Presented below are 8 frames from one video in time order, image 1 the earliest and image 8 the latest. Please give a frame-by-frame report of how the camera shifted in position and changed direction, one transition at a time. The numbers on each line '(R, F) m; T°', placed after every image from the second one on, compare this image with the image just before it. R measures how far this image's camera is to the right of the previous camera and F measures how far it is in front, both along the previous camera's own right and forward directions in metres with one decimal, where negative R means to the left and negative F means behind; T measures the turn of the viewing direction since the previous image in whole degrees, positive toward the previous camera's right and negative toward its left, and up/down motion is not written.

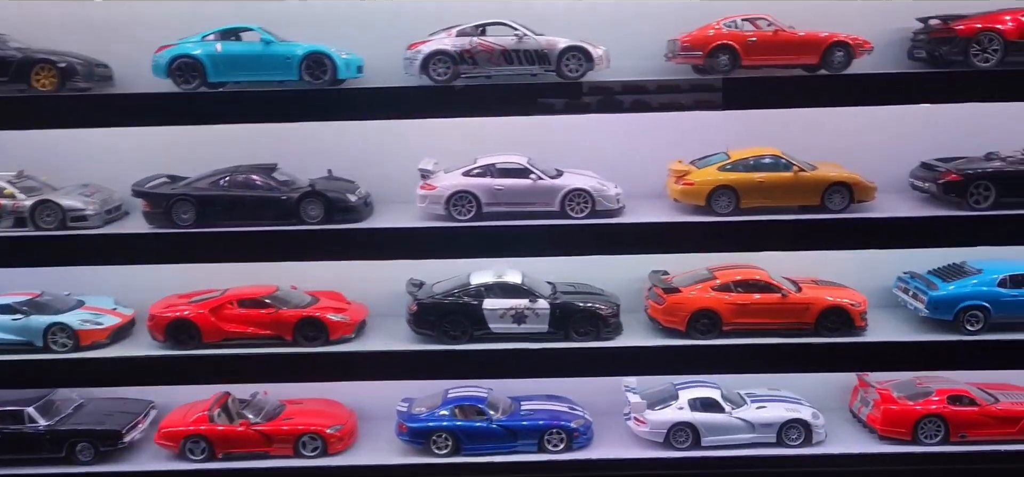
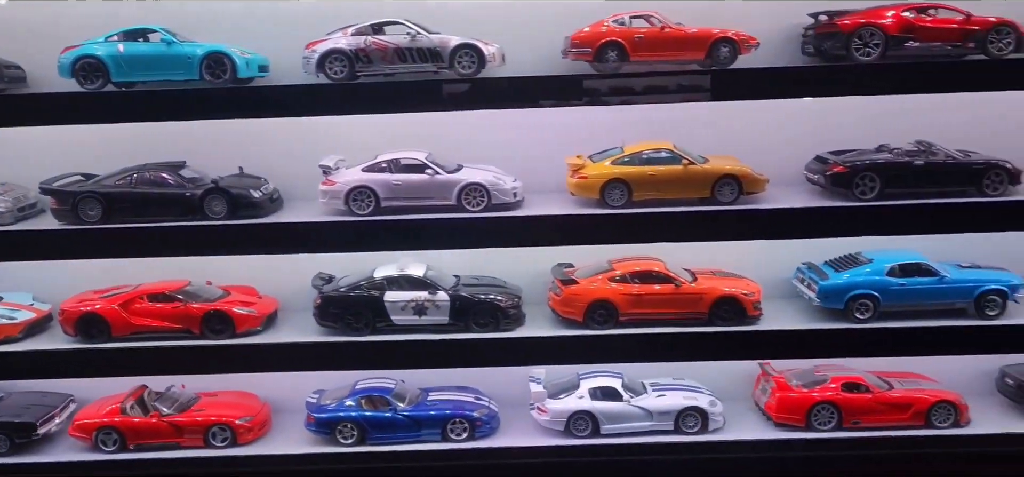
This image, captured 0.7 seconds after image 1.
(+0.2, 0.0) m; 0°
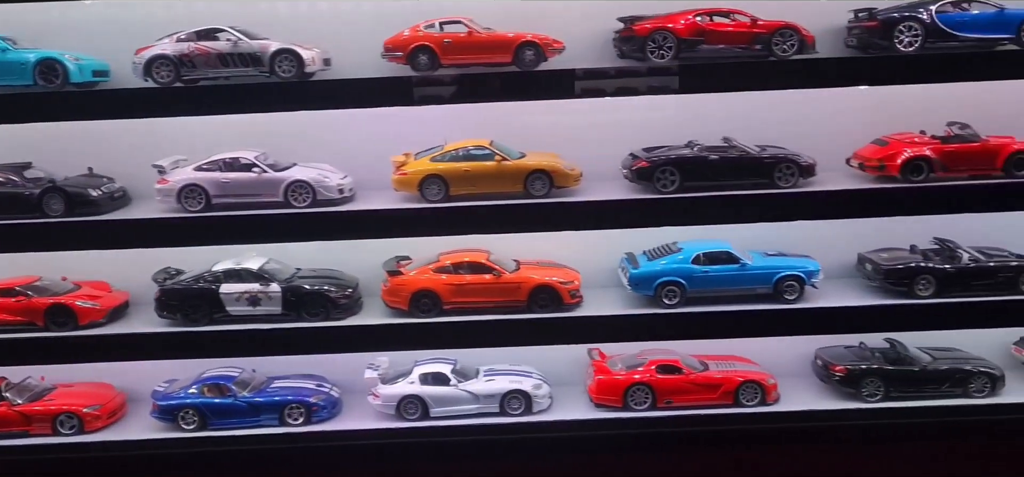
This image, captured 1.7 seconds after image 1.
(+0.4, -0.1) m; +1°
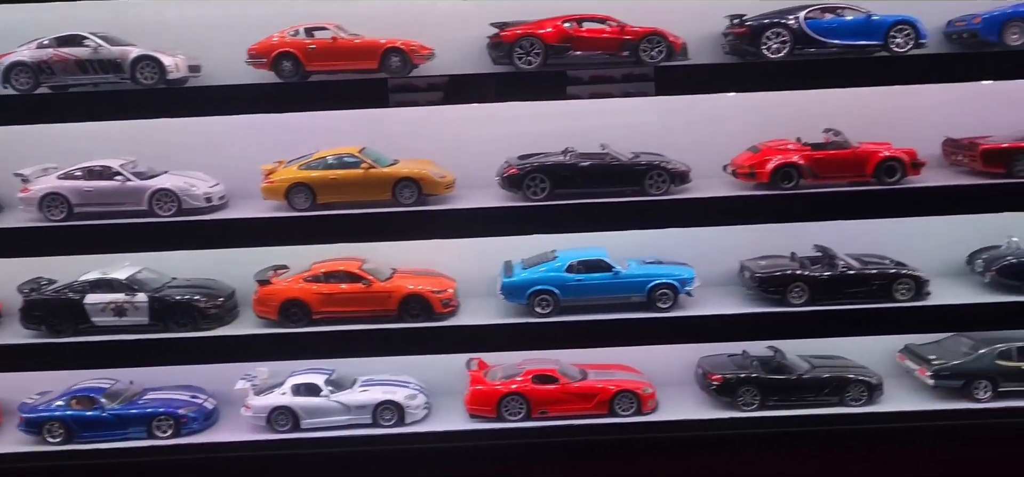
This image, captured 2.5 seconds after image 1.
(+0.3, 0.0) m; +1°
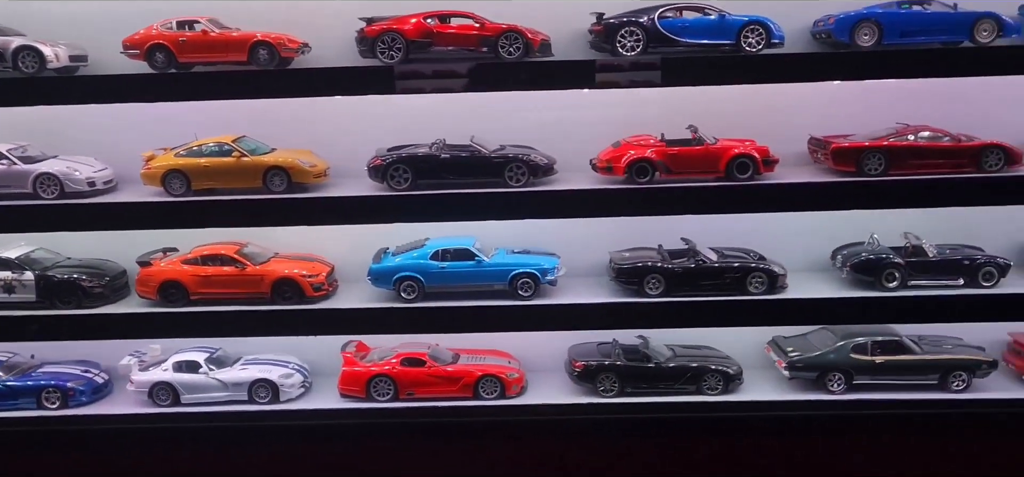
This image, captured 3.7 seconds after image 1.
(+0.4, -0.1) m; -2°
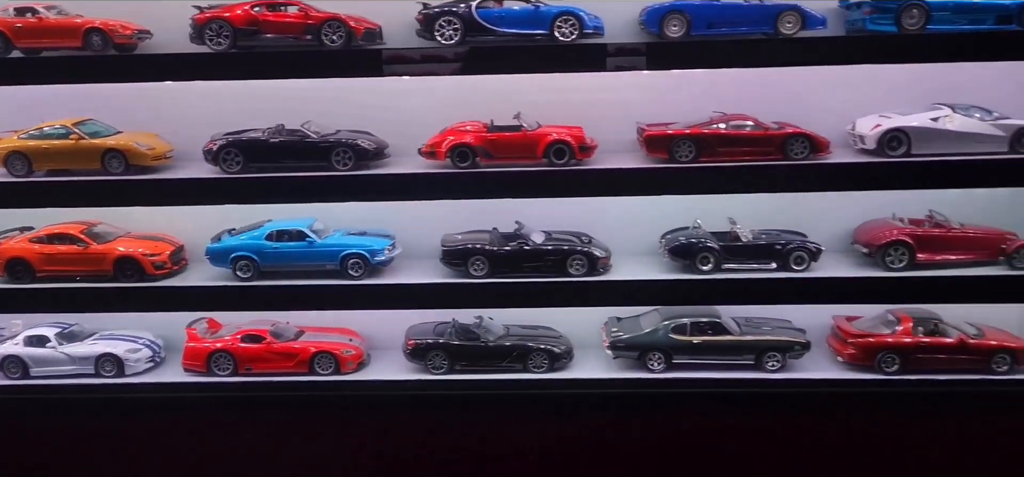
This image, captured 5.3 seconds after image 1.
(+0.4, -0.1) m; 0°
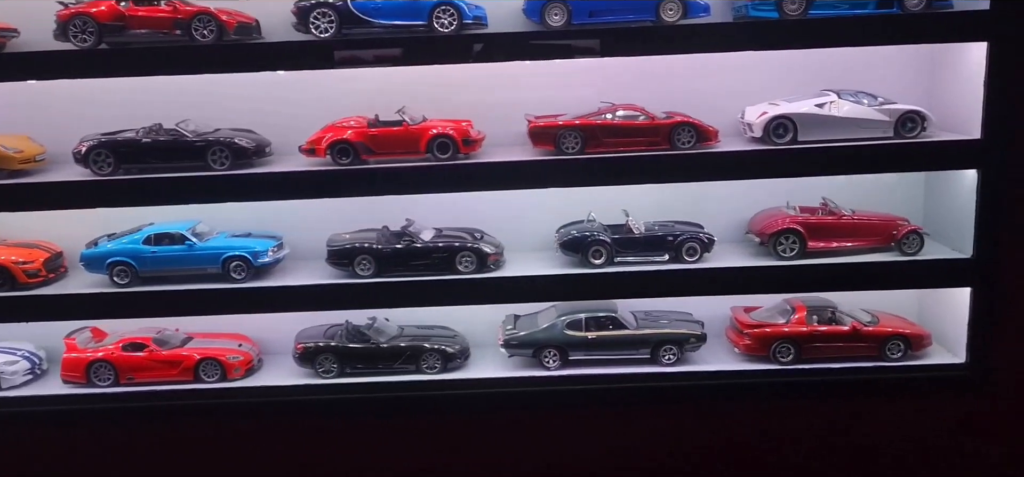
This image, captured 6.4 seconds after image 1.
(+0.2, 0.0) m; +2°
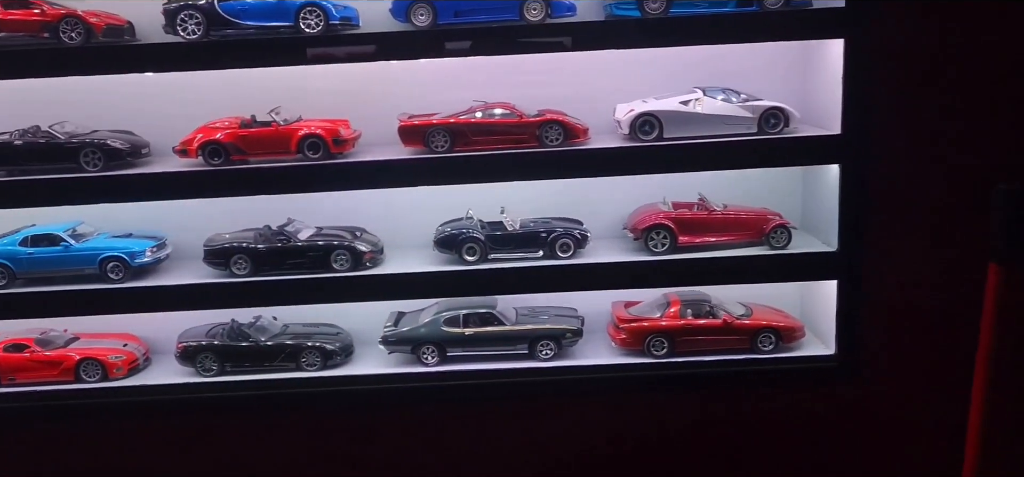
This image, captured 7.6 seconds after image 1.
(+0.3, 0.0) m; +1°
